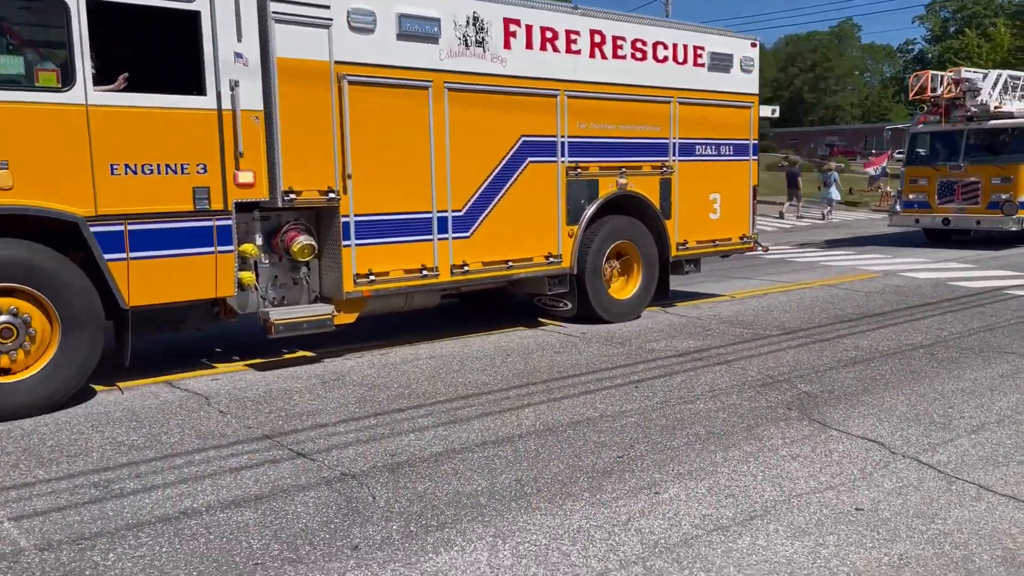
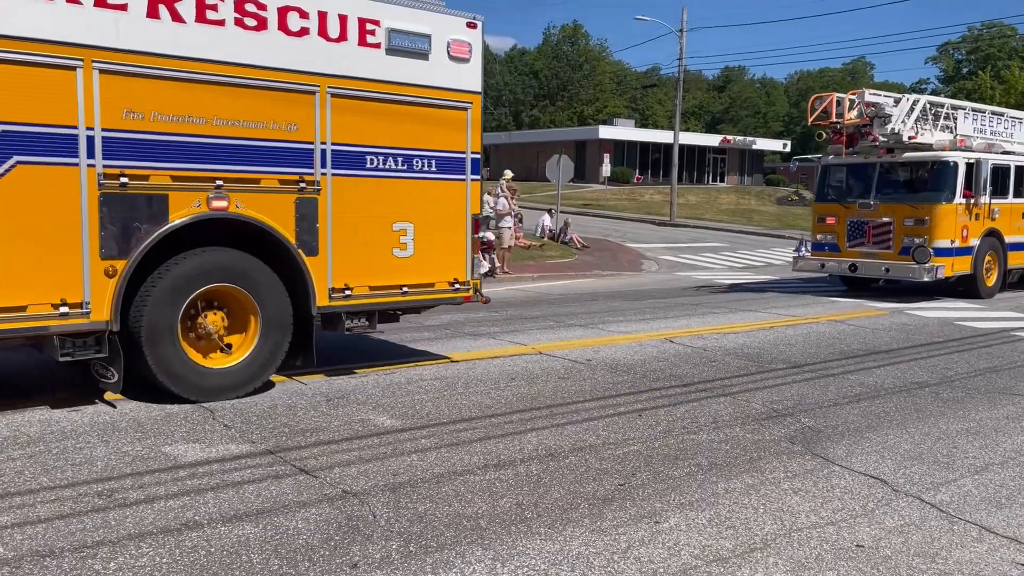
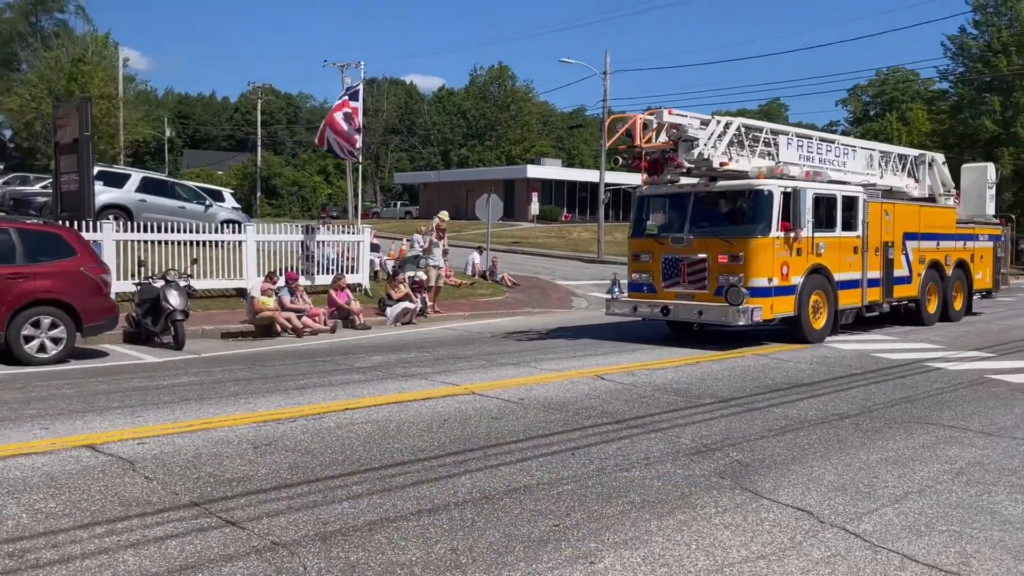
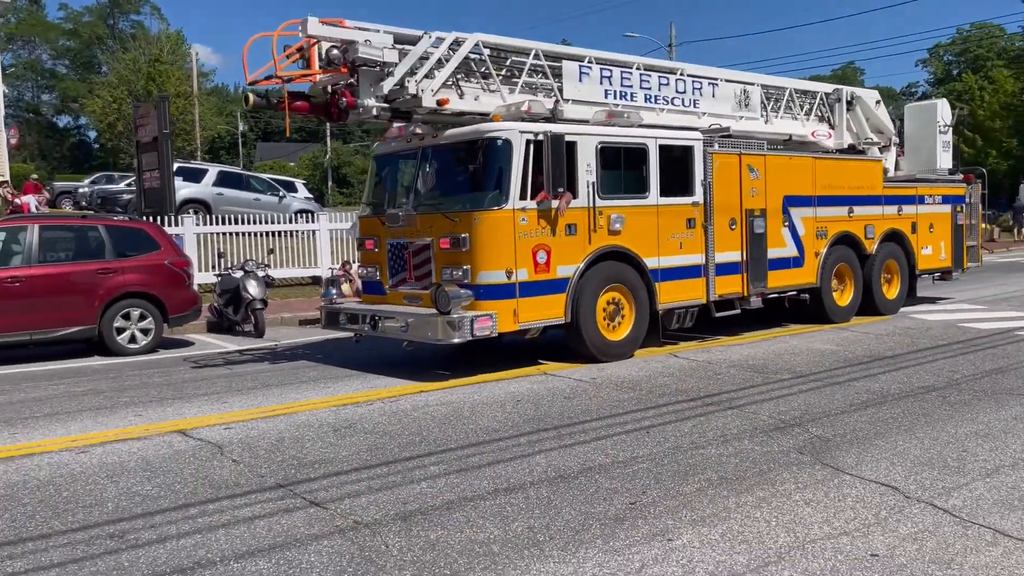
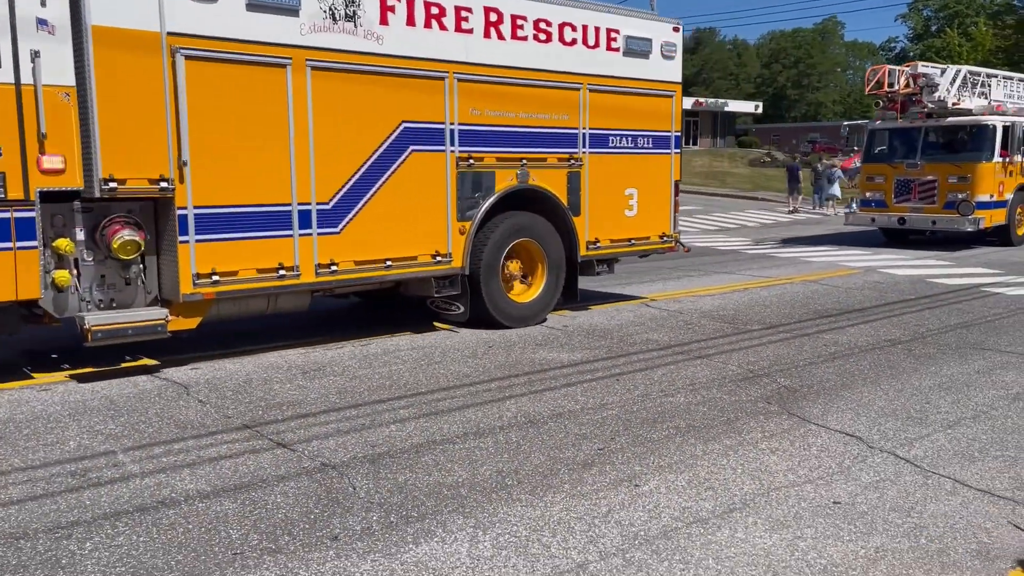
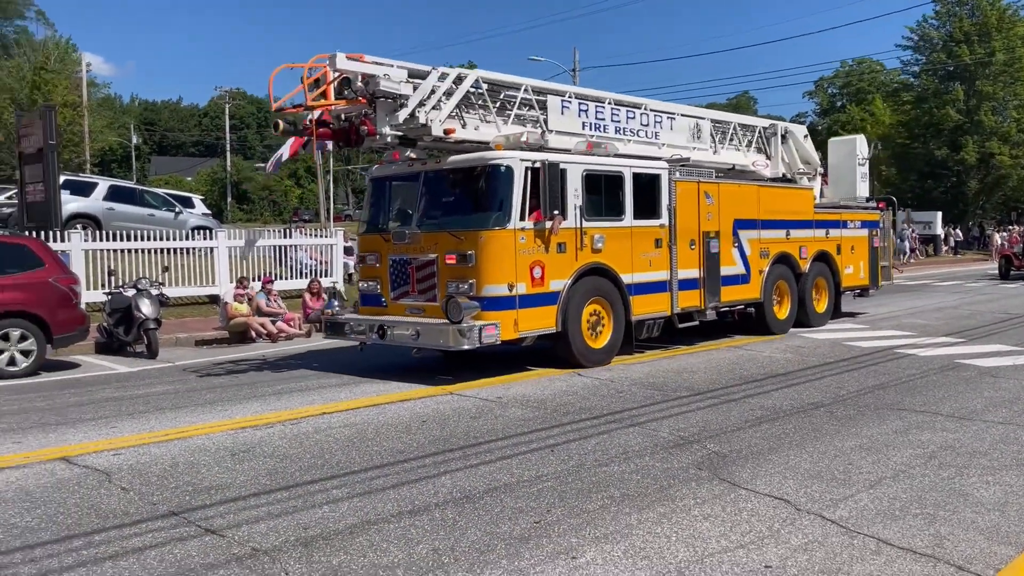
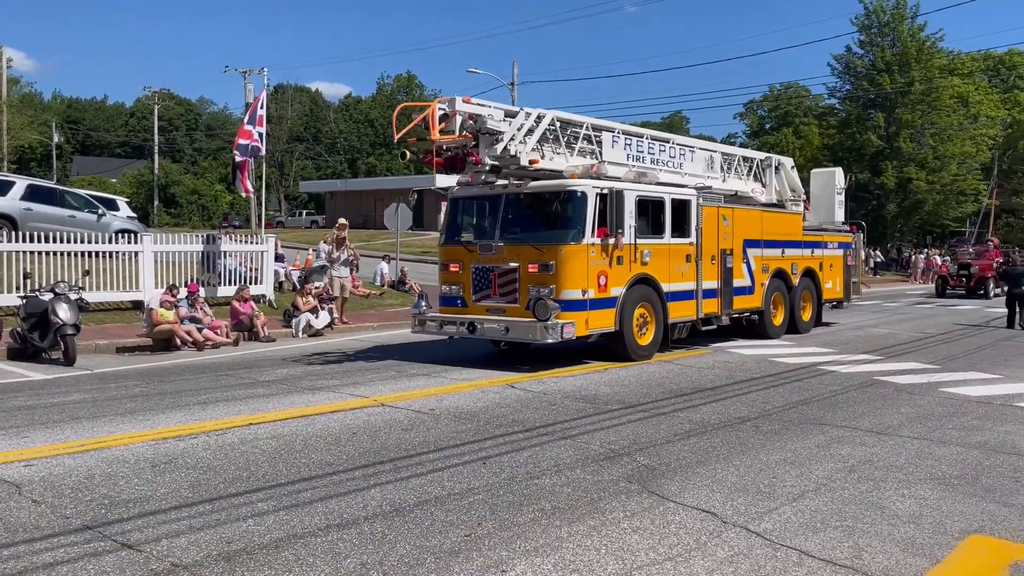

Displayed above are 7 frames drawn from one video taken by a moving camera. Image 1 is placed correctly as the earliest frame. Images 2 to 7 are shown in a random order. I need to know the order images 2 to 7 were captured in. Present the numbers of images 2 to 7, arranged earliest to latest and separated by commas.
5, 2, 3, 7, 6, 4
